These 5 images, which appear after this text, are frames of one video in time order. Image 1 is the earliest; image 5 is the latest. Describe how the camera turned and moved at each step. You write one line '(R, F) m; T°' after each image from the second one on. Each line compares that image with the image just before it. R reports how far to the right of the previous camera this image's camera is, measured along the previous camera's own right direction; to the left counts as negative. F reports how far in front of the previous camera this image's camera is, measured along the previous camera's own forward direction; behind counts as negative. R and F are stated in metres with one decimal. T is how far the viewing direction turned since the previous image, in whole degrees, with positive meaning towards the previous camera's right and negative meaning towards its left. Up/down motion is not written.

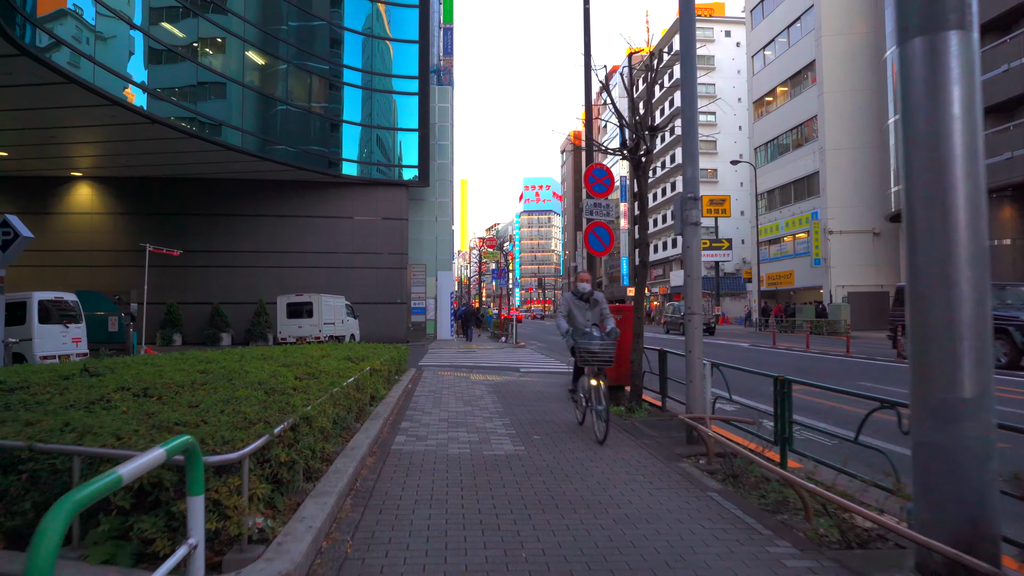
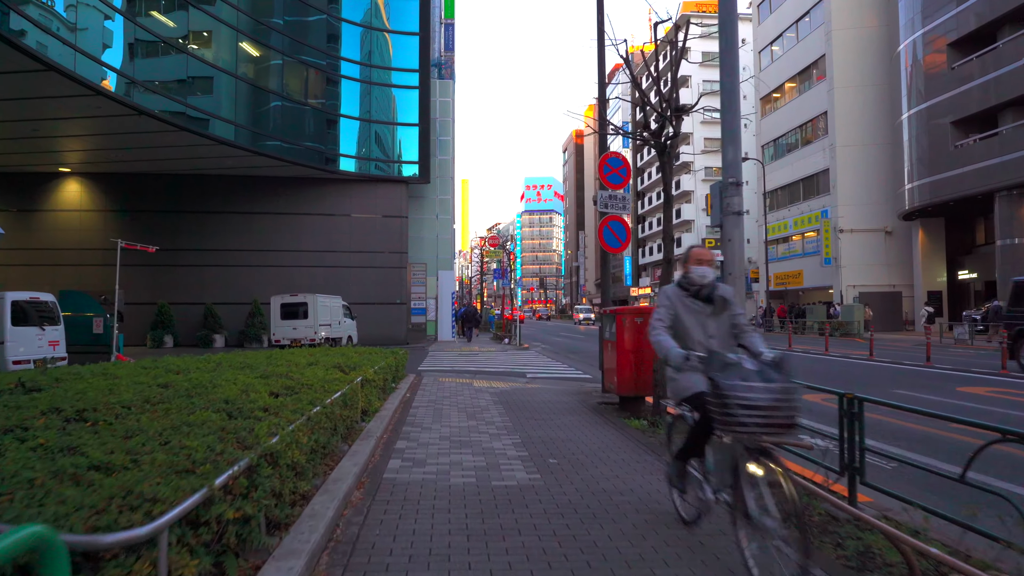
(-0.1, +1.0) m; 0°
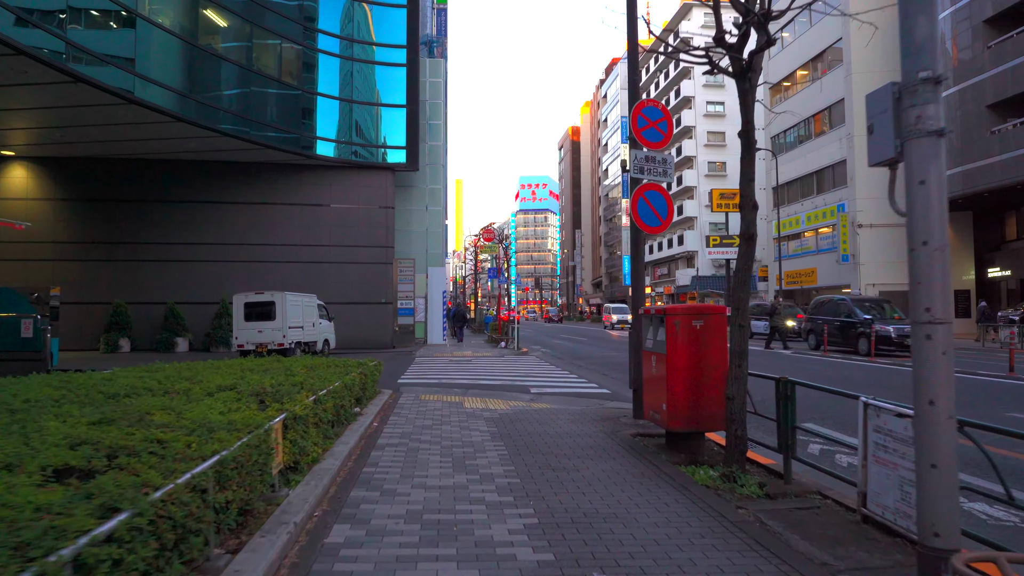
(-0.1, +2.7) m; 0°
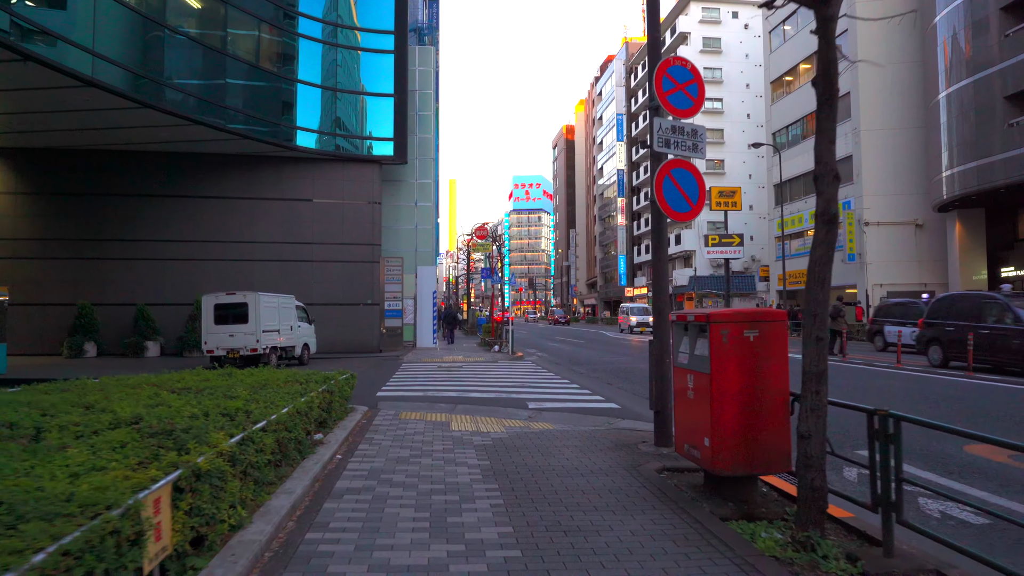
(0.0, +1.5) m; 0°
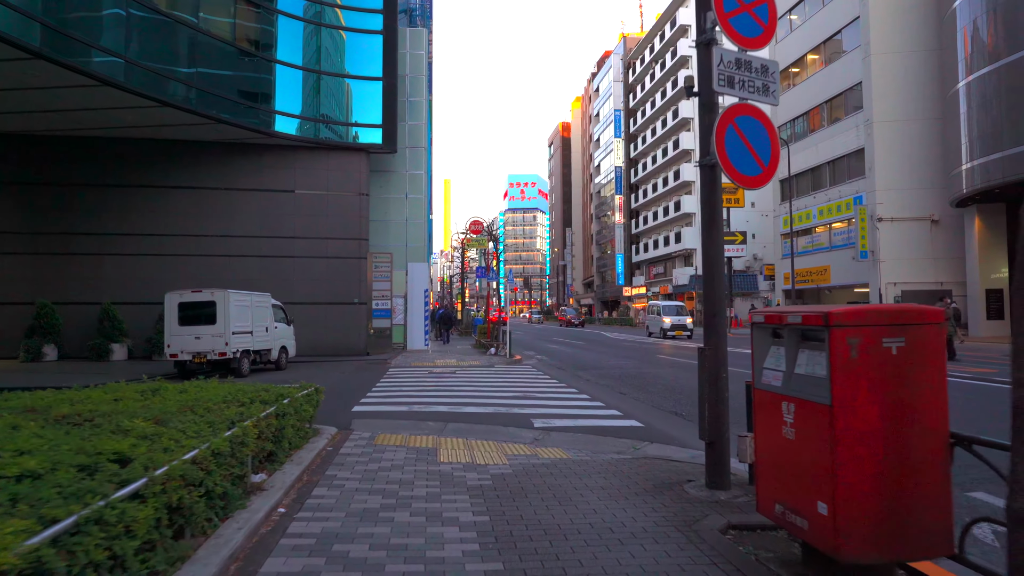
(-0.1, +1.7) m; 0°
